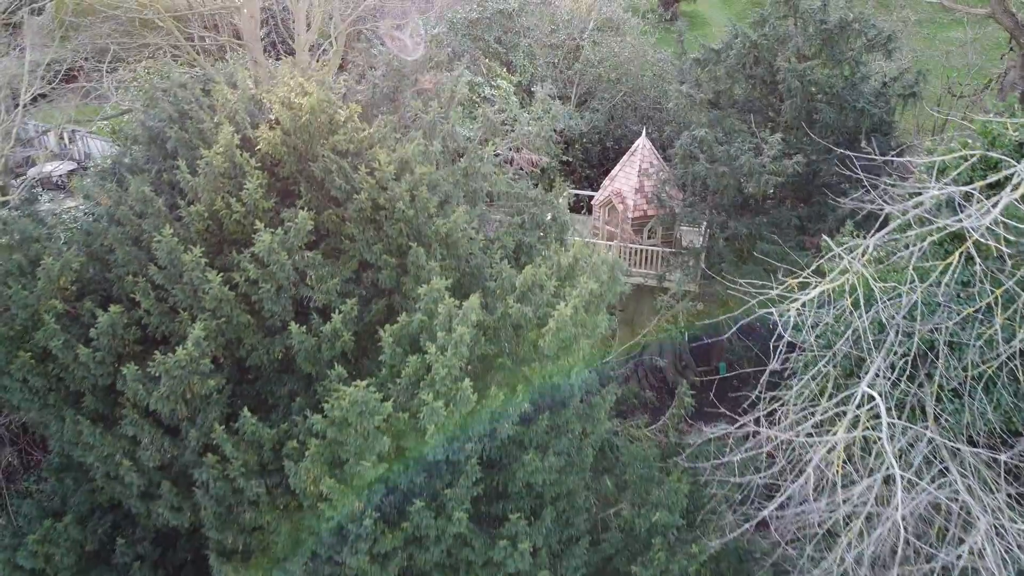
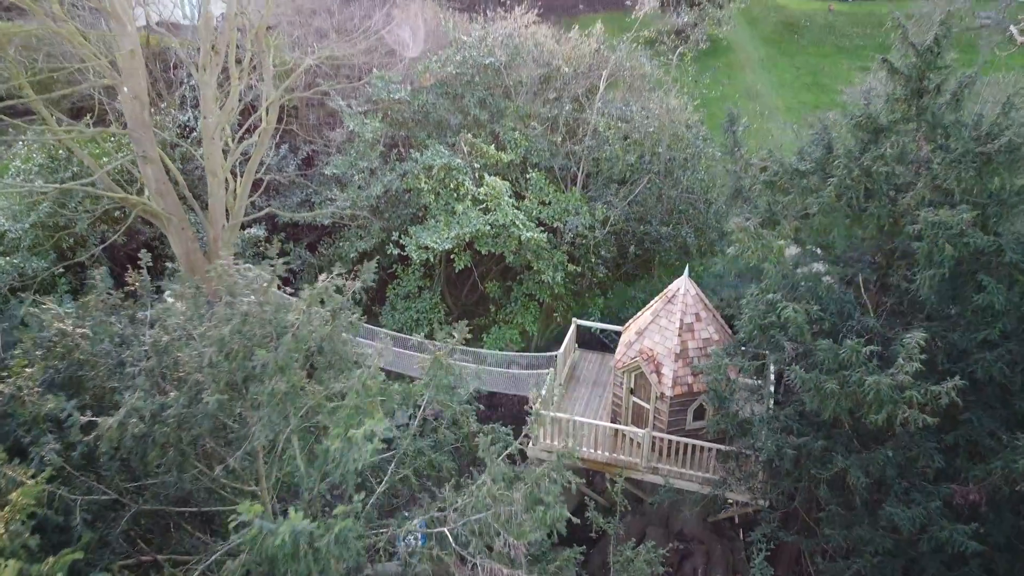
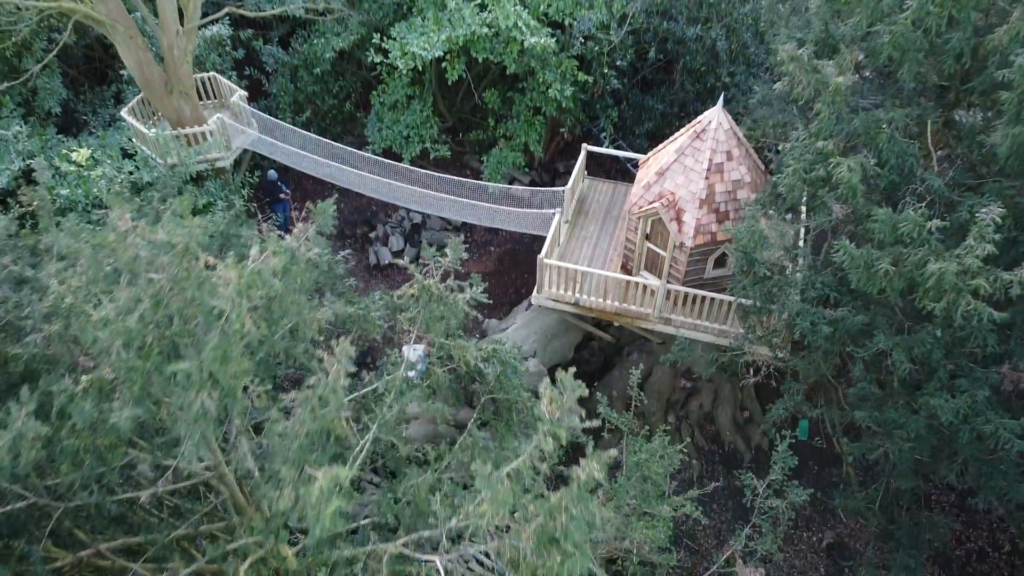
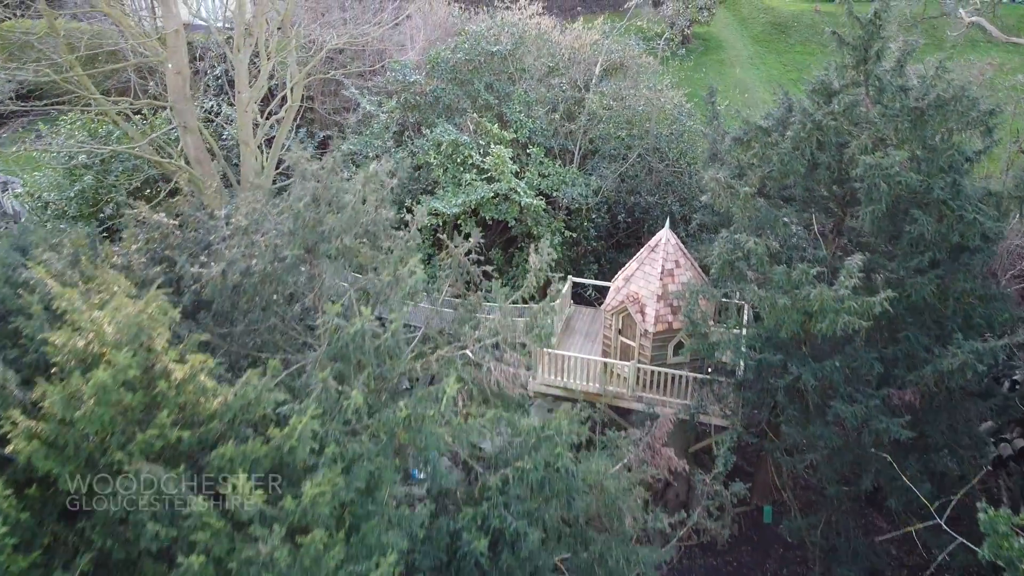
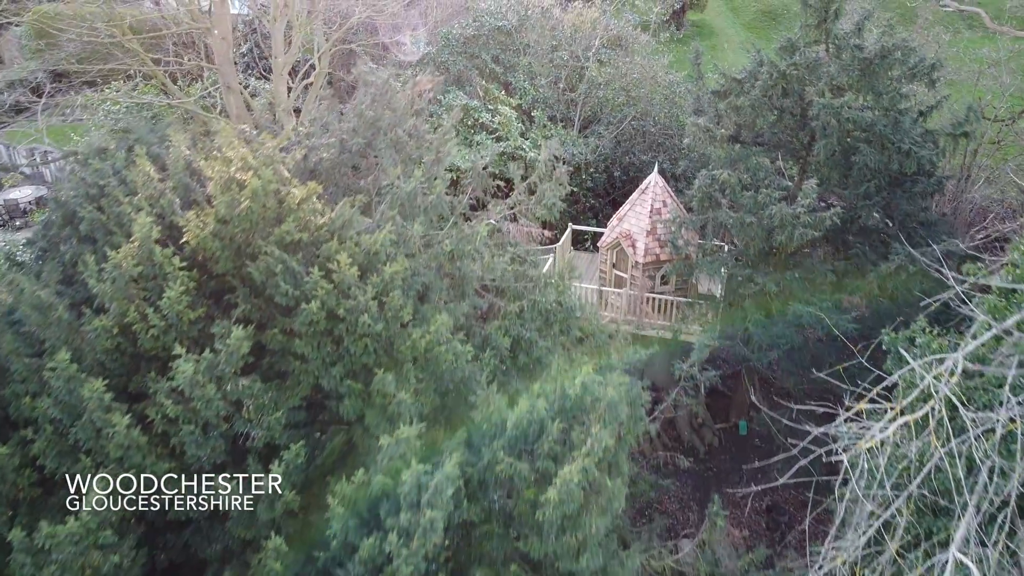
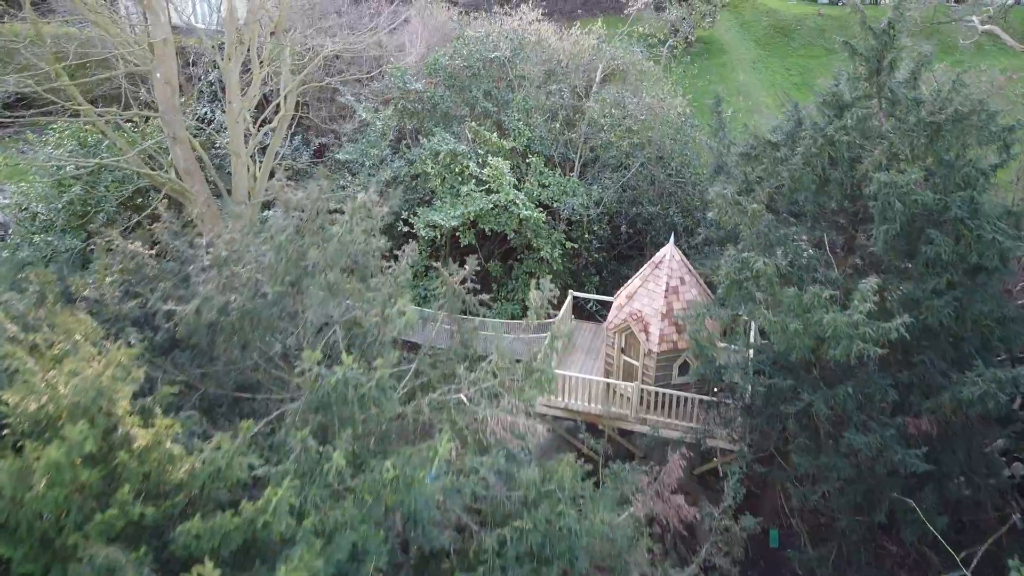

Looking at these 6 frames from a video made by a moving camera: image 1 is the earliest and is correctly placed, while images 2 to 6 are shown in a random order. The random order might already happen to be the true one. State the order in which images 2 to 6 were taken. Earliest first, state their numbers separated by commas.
5, 4, 6, 2, 3
